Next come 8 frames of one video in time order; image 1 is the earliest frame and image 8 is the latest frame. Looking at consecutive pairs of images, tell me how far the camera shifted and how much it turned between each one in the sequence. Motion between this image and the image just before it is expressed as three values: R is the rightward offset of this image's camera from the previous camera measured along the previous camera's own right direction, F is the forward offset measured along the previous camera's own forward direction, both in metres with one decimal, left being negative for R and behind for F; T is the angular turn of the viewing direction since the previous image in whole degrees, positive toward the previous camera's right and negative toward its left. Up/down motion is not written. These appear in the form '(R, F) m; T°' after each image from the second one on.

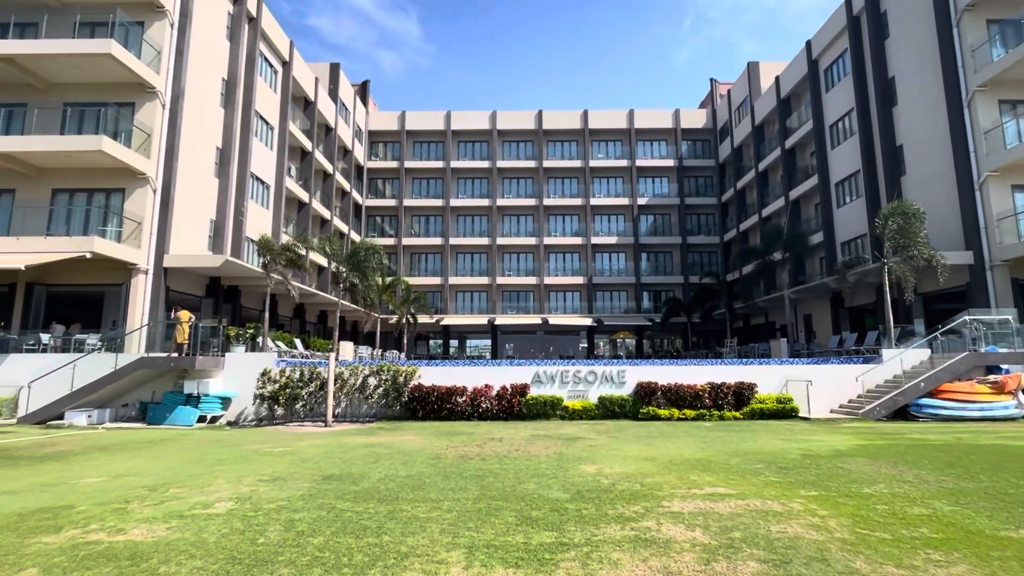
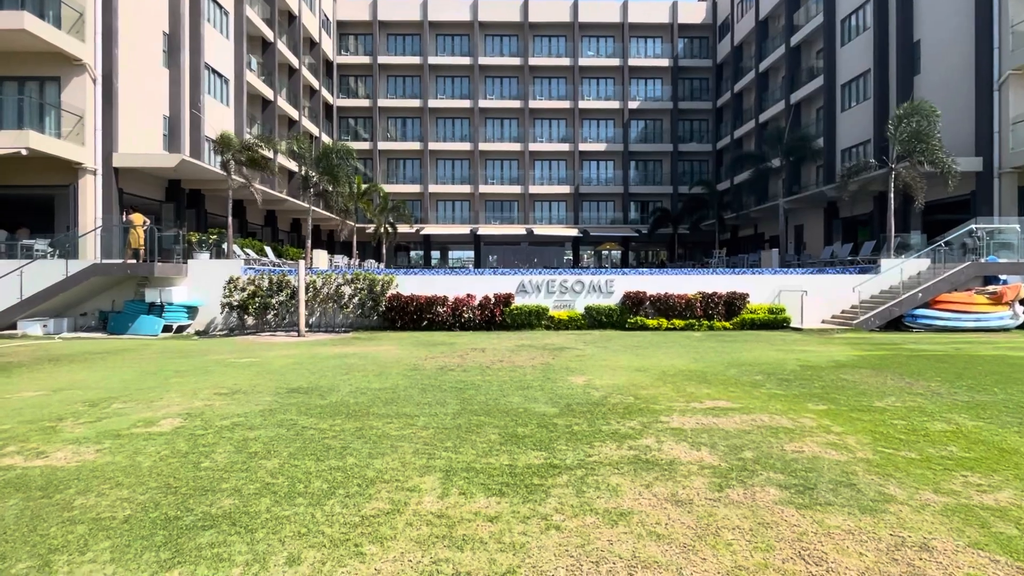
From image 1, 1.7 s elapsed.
(0.0, +1.1) m; +2°
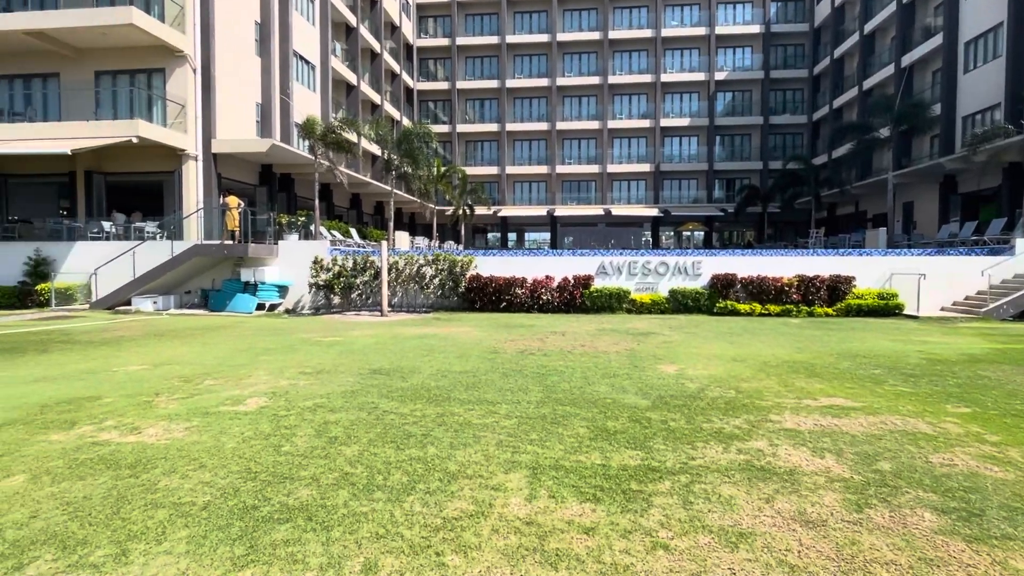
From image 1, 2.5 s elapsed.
(-0.2, +0.5) m; -8°
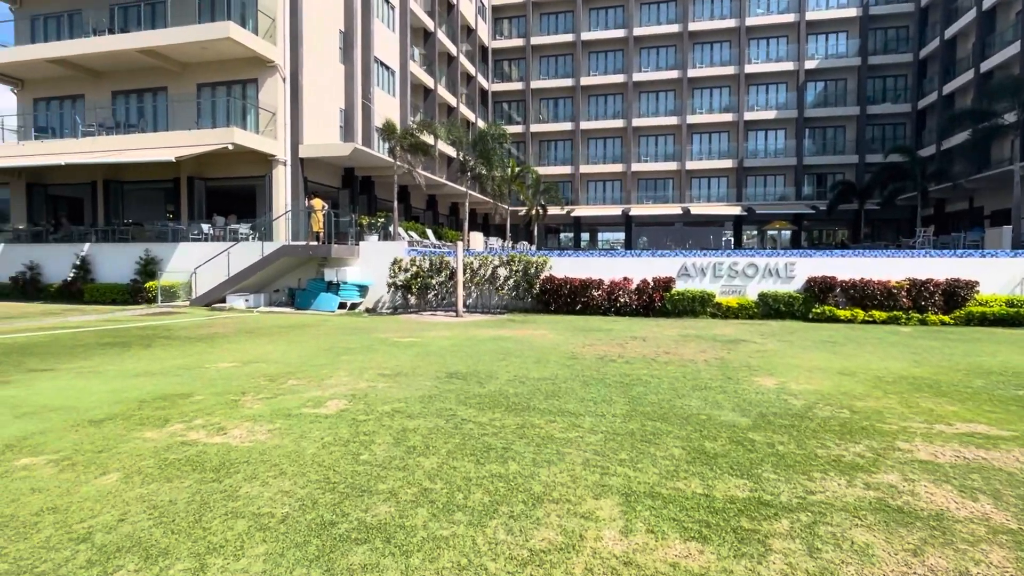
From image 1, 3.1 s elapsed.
(-0.2, +0.4) m; -7°
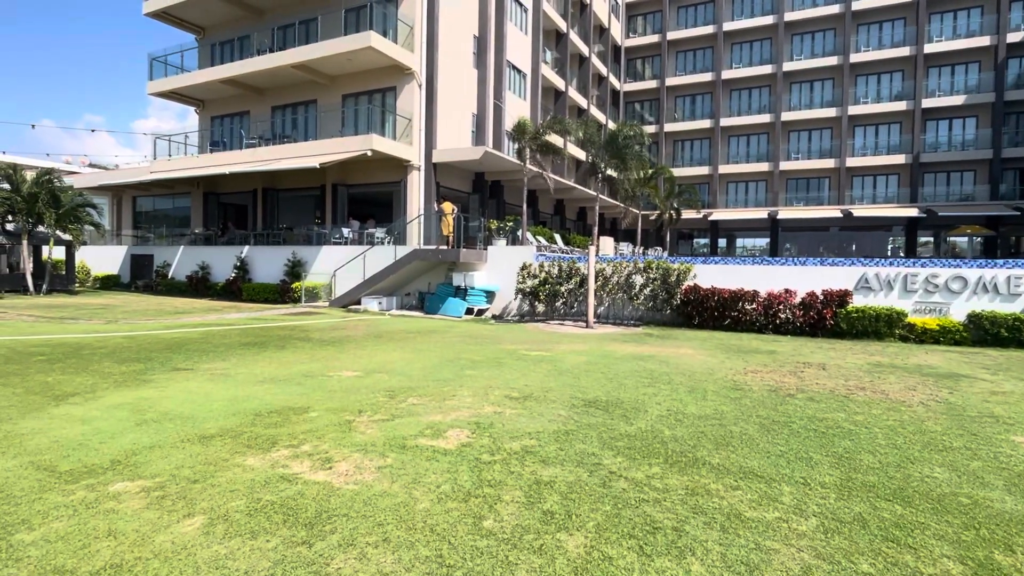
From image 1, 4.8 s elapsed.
(-0.4, +1.3) m; -13°
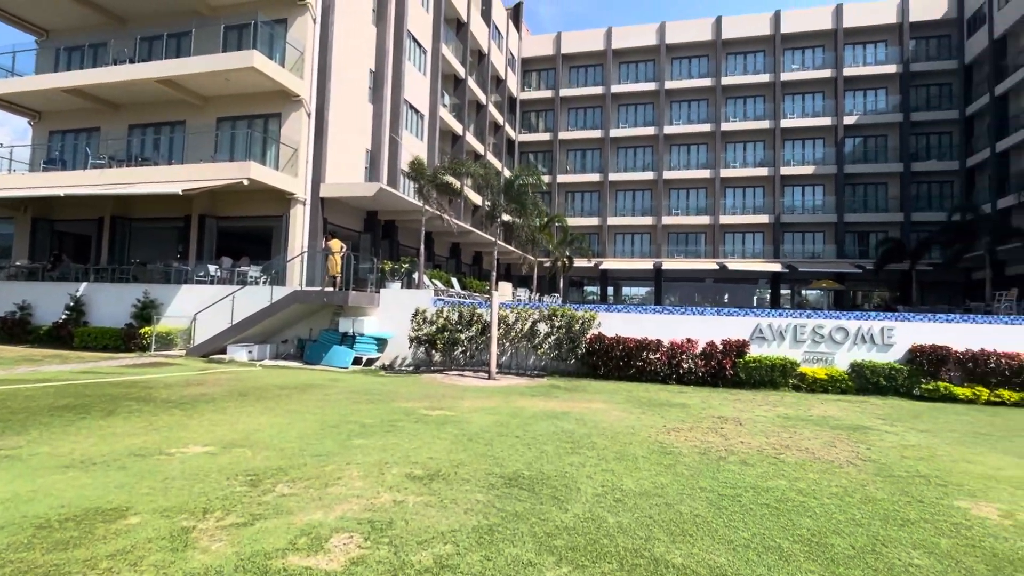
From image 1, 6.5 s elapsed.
(-0.2, +1.2) m; +11°
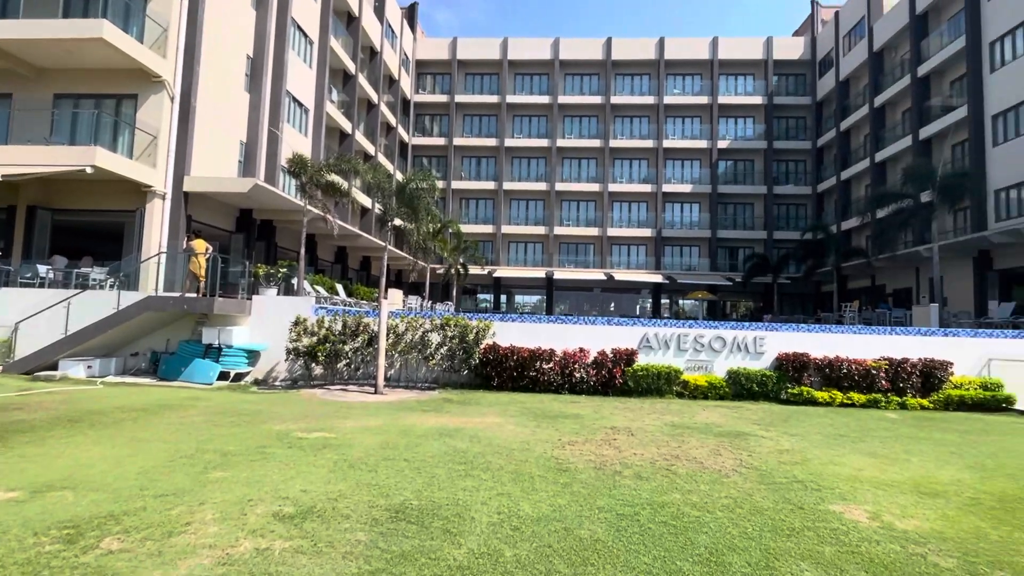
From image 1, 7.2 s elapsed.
(0.0, +0.5) m; +11°
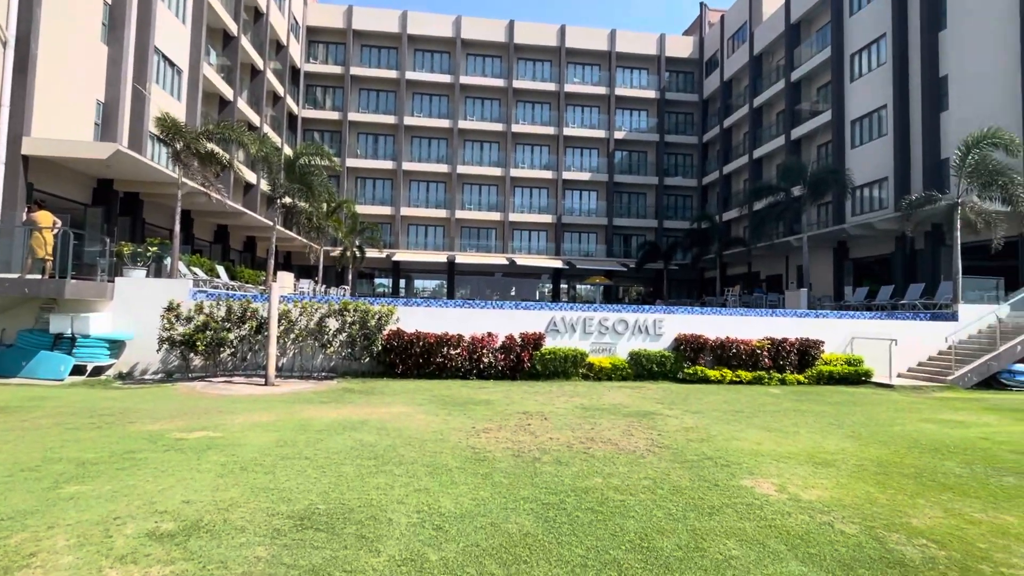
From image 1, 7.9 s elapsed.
(-0.2, +0.4) m; +11°
